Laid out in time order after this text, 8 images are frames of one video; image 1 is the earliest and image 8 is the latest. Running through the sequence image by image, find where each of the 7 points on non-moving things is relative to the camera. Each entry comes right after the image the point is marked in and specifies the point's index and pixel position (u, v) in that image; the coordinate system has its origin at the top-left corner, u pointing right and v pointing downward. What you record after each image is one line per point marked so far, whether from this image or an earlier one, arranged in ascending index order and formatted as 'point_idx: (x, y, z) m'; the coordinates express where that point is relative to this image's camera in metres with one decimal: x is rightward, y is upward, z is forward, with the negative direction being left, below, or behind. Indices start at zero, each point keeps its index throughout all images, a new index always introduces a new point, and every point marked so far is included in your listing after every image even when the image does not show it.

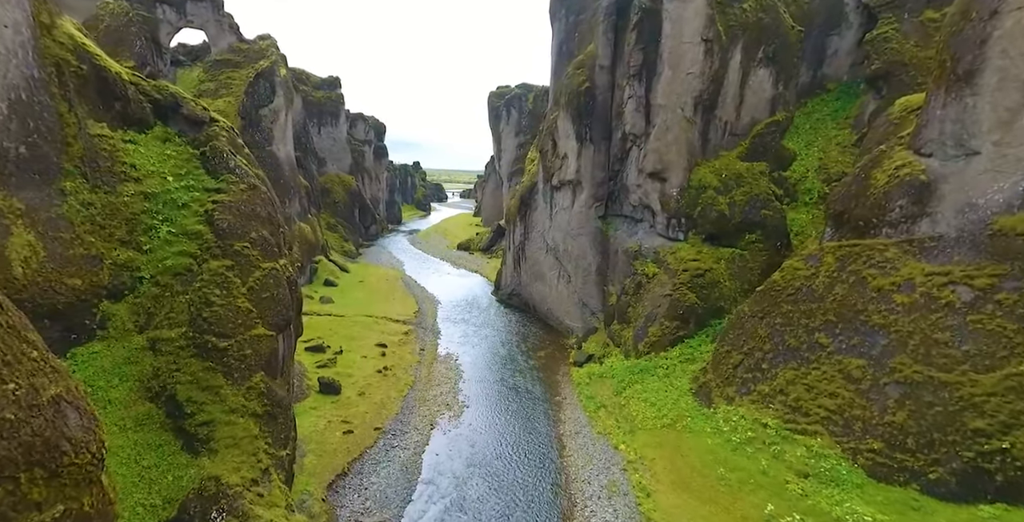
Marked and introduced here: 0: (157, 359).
0: (-9.7, -2.7, +13.7) m
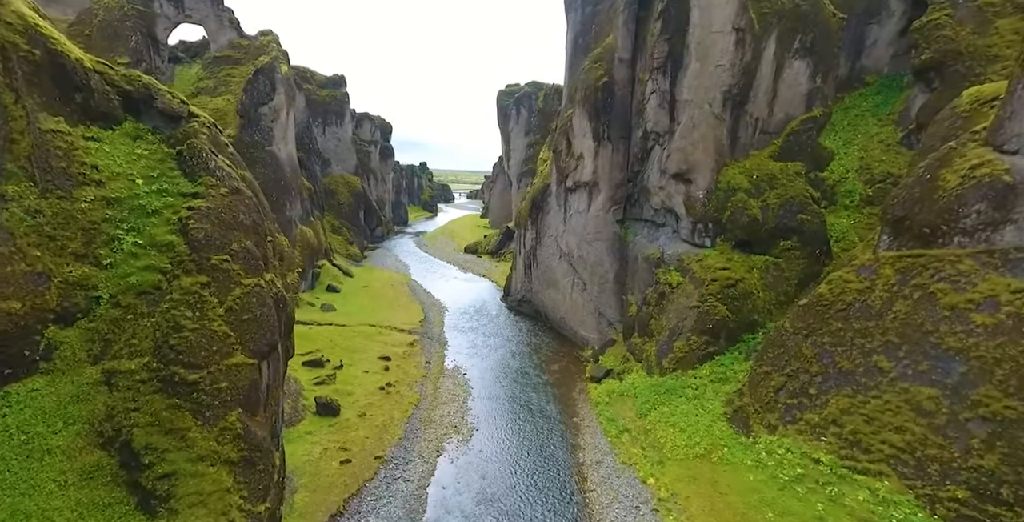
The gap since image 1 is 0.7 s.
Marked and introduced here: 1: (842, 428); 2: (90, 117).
0: (-9.2, -3.1, +11.5) m
1: (+11.7, -5.9, +17.8) m
2: (-12.3, +4.2, +14.5) m
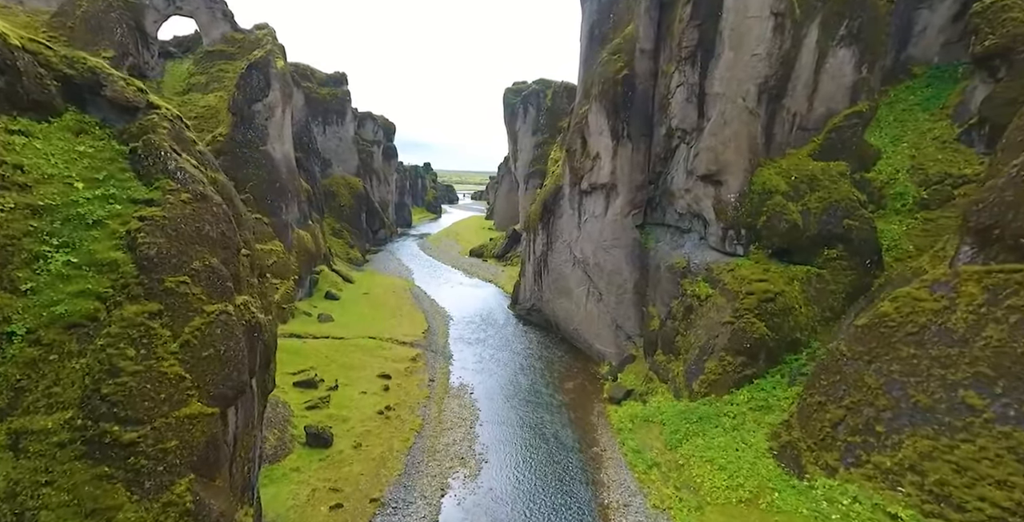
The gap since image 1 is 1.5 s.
0: (-8.7, -3.6, +8.8) m
1: (+12.3, -6.5, +14.9) m
2: (-11.7, +3.7, +11.9) m
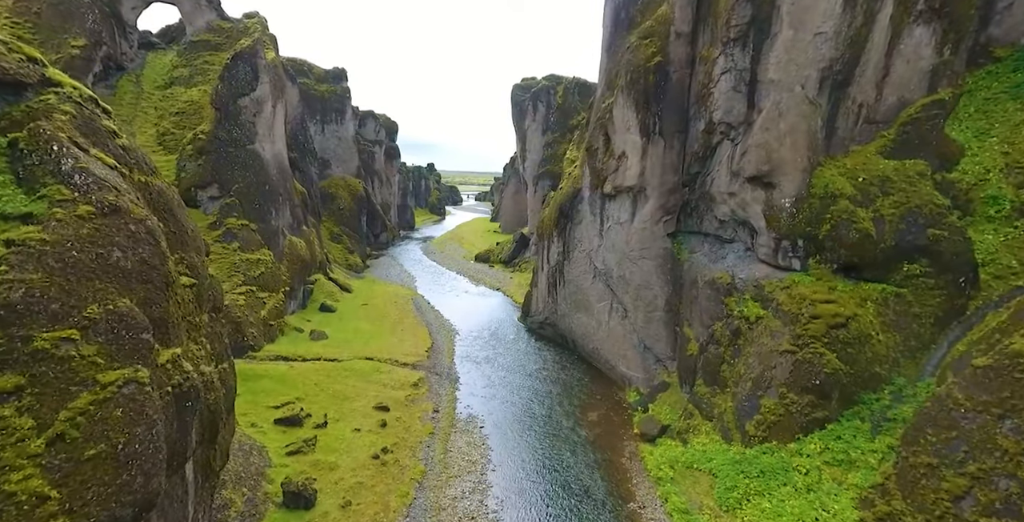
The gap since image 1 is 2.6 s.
0: (-8.0, -4.3, +4.9) m
1: (+13.0, -7.2, +10.9) m
2: (-11.0, +2.9, +8.0) m
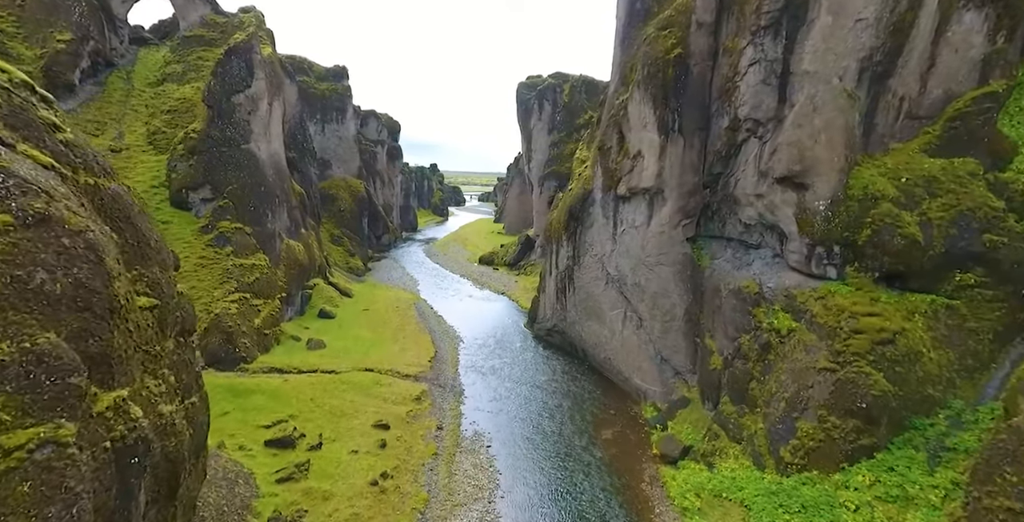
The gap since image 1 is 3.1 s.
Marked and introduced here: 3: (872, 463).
0: (-7.7, -4.7, +3.1) m
1: (+13.4, -7.5, +9.0) m
2: (-10.7, +2.6, +6.2) m
3: (+12.1, -6.7, +16.8) m
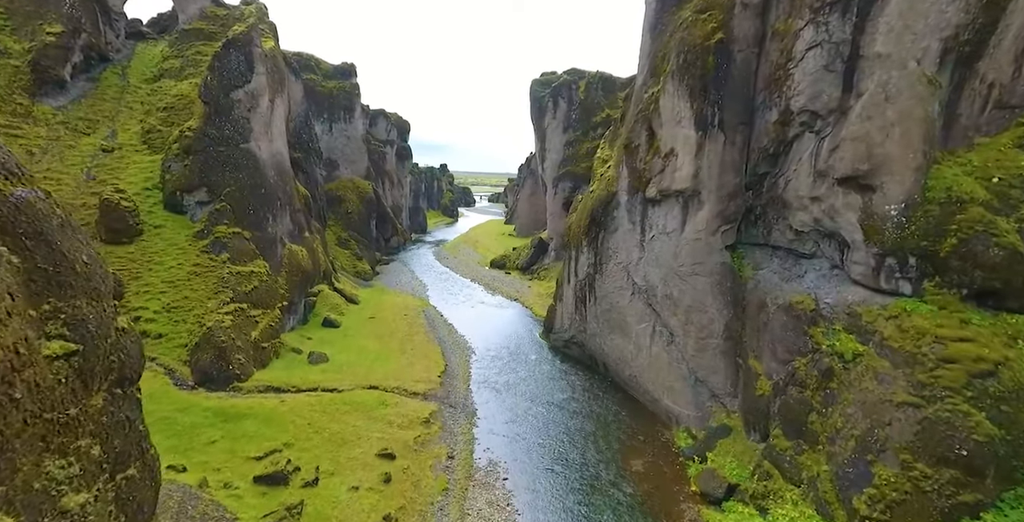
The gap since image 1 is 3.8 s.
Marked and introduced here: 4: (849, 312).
0: (-7.2, -5.1, +0.6) m
1: (+14.0, -8.0, +6.0) m
2: (-10.1, +2.2, +3.8) m
3: (+12.8, -7.2, +13.8) m
4: (+13.0, -2.0, +19.1) m
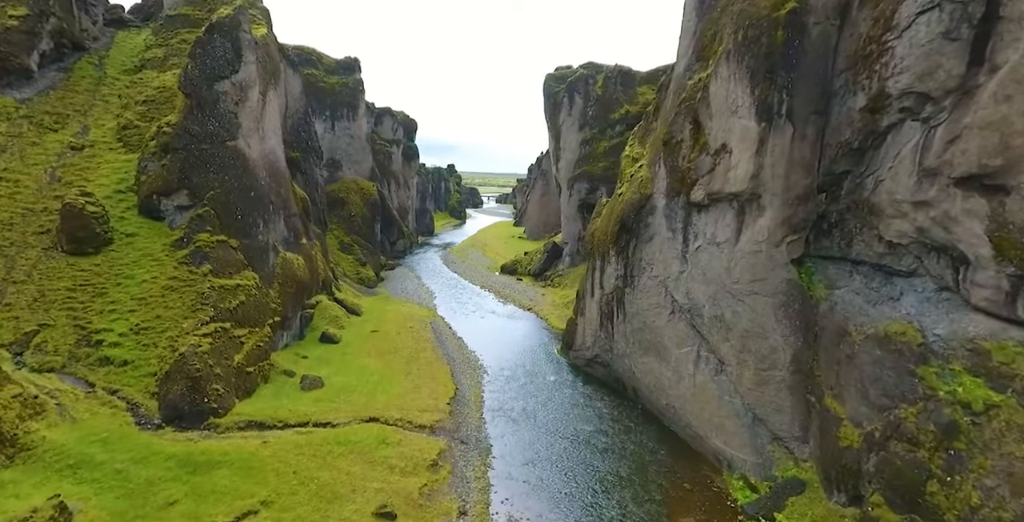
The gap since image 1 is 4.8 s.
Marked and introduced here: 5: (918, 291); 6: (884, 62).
0: (-6.5, -5.7, -3.4) m
1: (+14.7, -8.6, +1.8) m
2: (-9.4, +1.5, -0.1) m
3: (+13.6, -7.9, +9.6) m
4: (+13.9, -2.7, +14.9) m
5: (+14.0, -1.0, +17.1) m
6: (+12.6, +6.8, +17.0) m
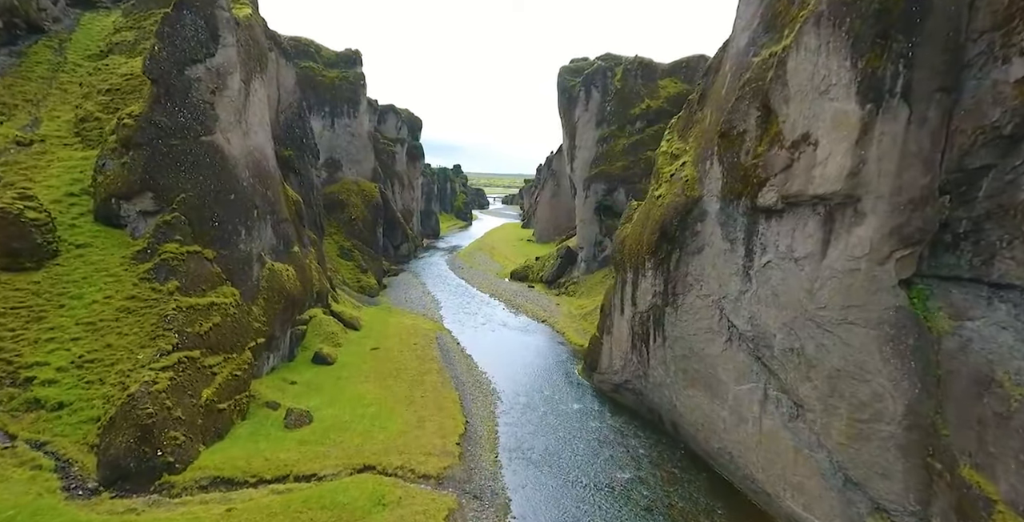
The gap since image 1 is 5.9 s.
0: (-5.8, -6.4, -7.9) m
1: (+15.5, -9.3, -3.0) m
2: (-8.7, +0.9, -4.6) m
3: (+14.5, -8.6, +4.8) m
4: (+14.8, -3.3, +10.1) m
5: (+14.9, -1.7, +12.3) m
6: (+13.5, +6.1, +12.3) m
